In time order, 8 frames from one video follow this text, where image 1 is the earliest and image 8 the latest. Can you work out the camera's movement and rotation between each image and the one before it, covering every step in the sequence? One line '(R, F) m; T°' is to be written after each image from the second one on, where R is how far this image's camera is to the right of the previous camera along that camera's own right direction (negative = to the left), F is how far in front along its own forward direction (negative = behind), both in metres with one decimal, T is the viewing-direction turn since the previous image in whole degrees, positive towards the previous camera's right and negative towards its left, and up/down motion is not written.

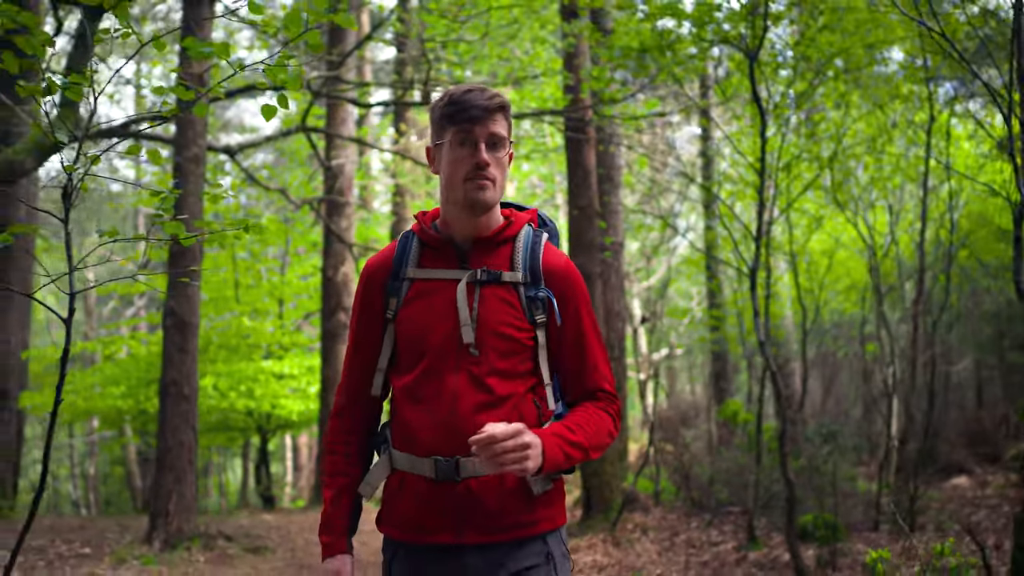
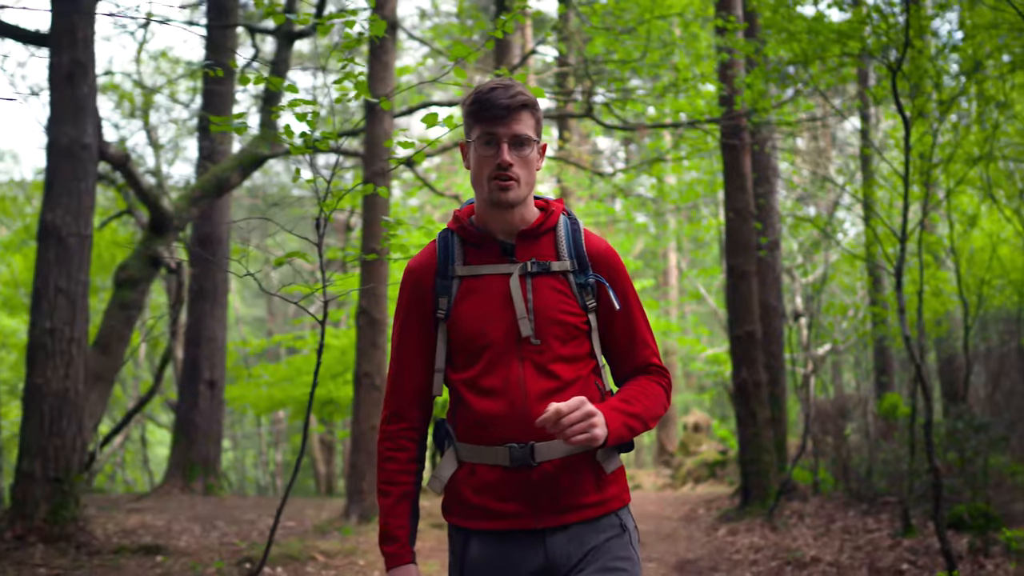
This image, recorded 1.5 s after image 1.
(0.0, -0.7) m; -11°
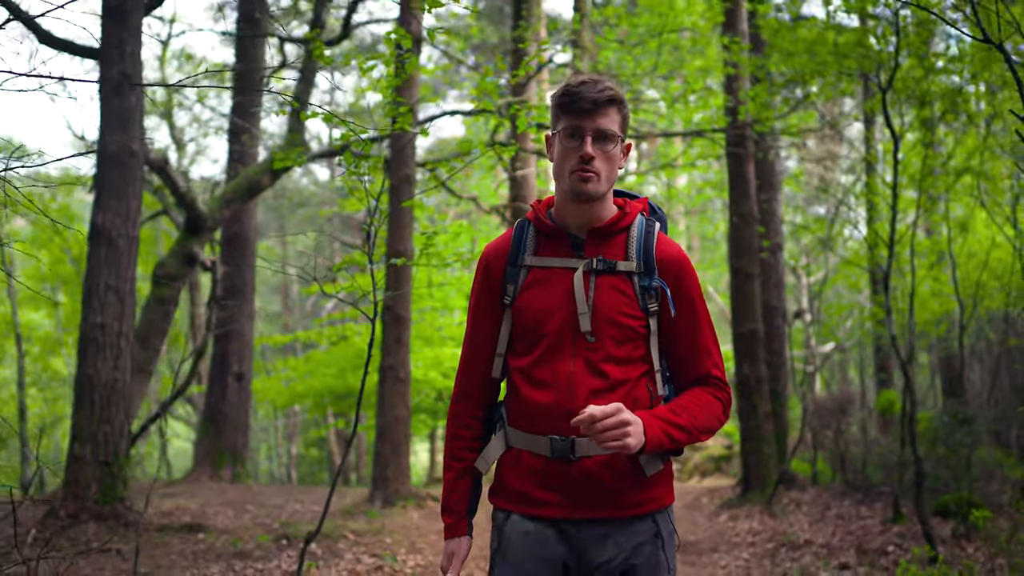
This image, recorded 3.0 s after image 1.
(0.0, -0.5) m; -1°
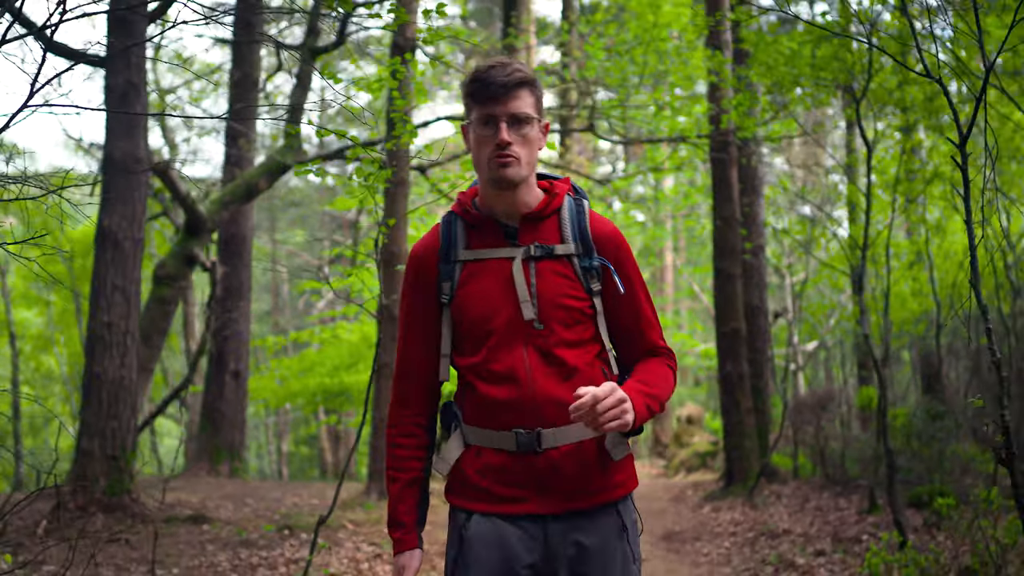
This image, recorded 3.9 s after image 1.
(0.0, -0.3) m; +1°
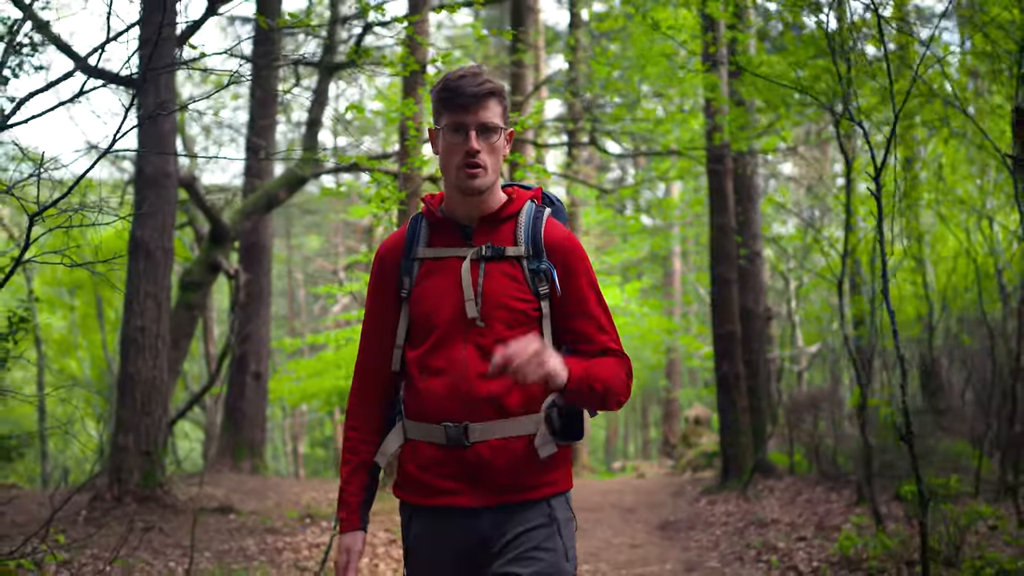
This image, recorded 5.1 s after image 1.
(+0.1, -0.5) m; -1°
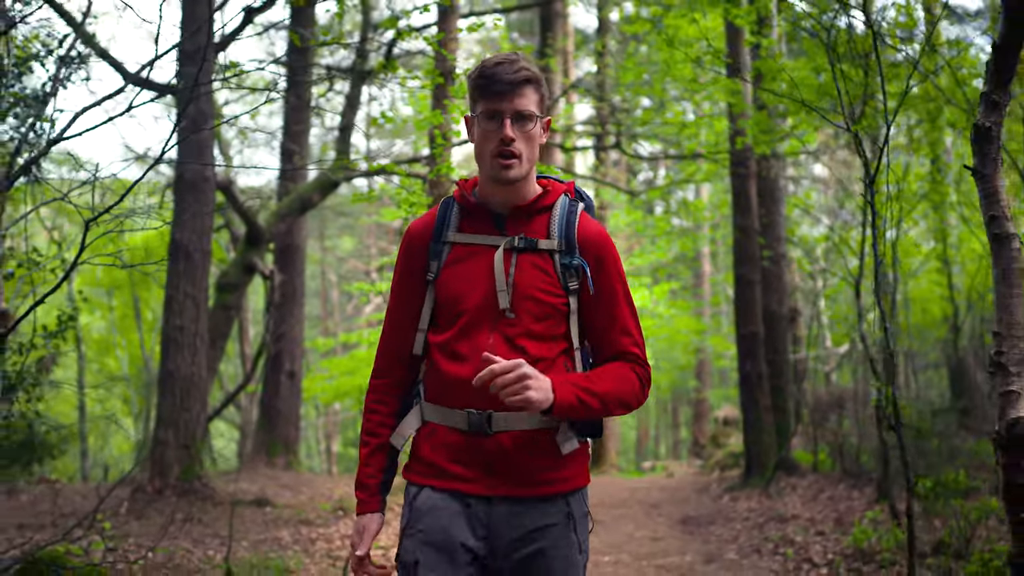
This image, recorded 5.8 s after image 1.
(+0.1, -0.2) m; -2°
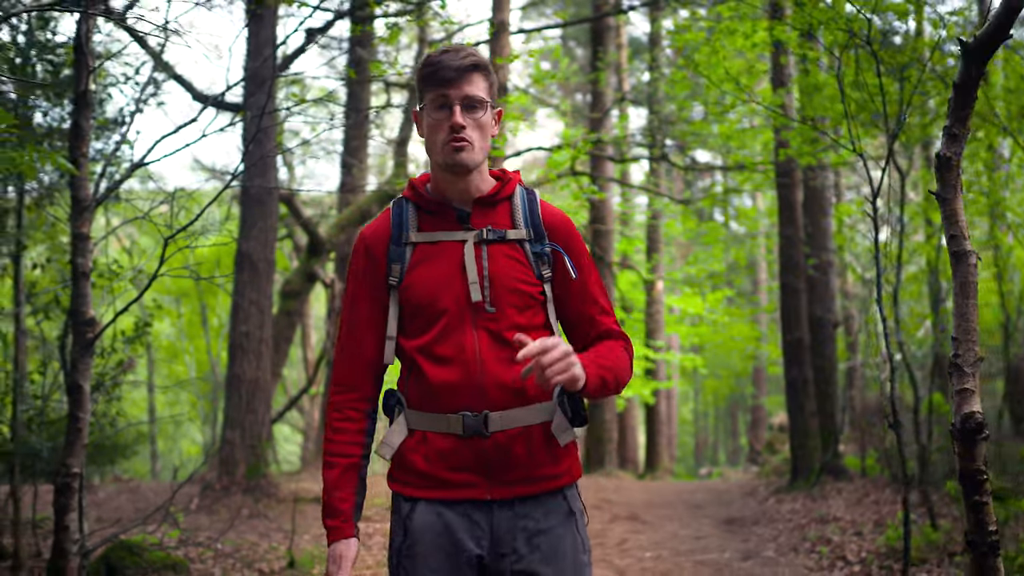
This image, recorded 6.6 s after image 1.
(+0.1, -0.3) m; -4°
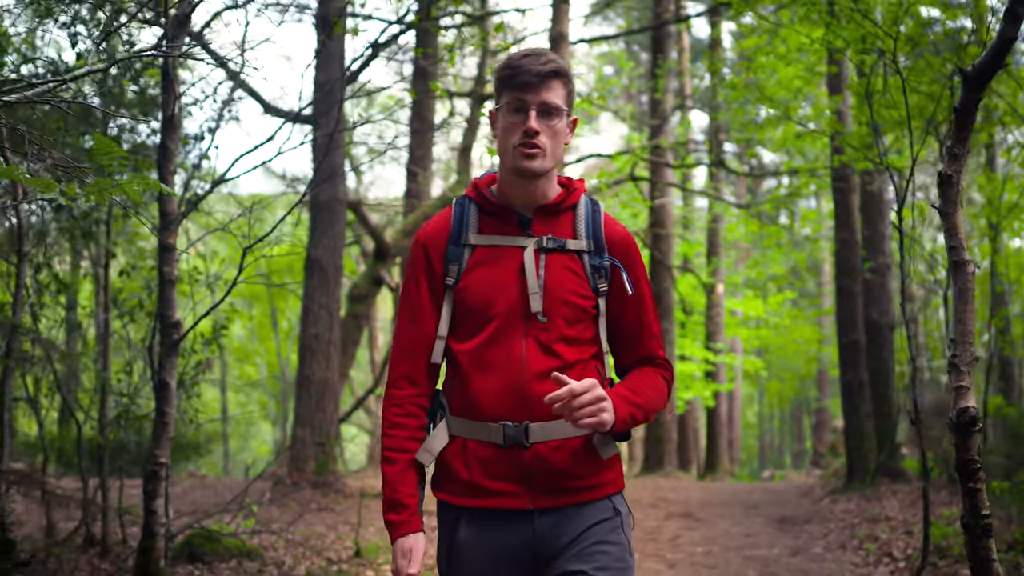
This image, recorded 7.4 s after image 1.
(+0.1, -0.3) m; -4°
